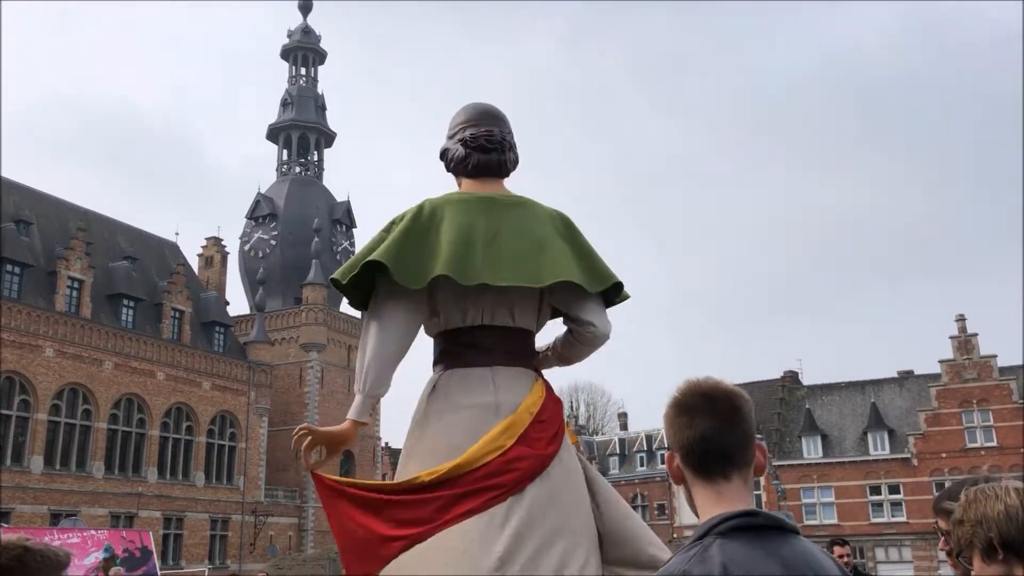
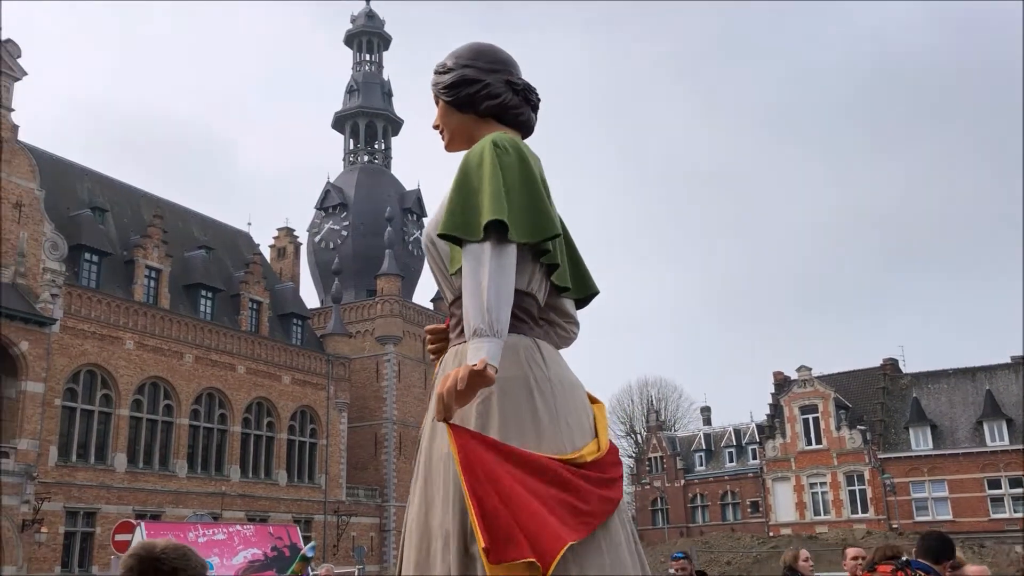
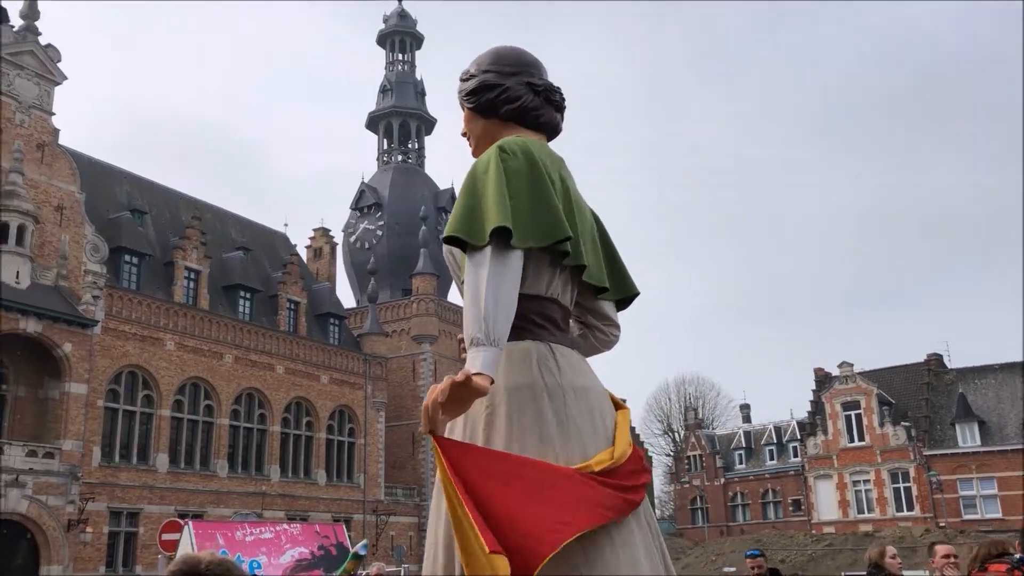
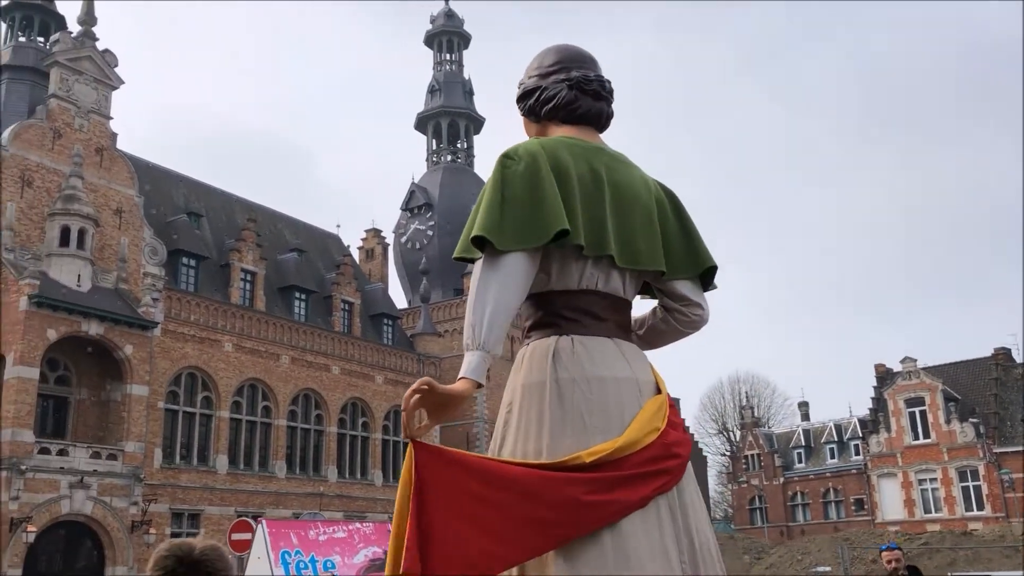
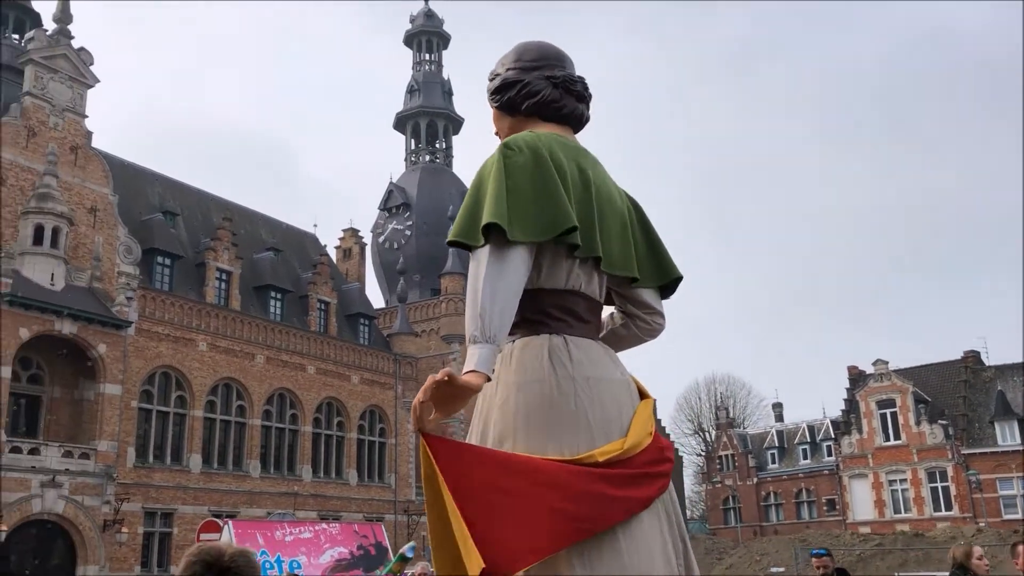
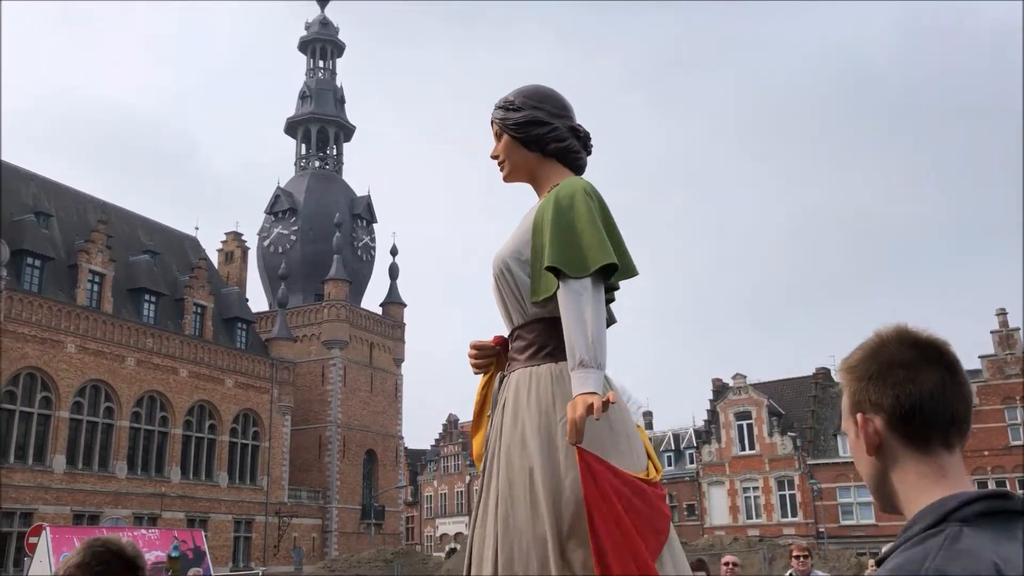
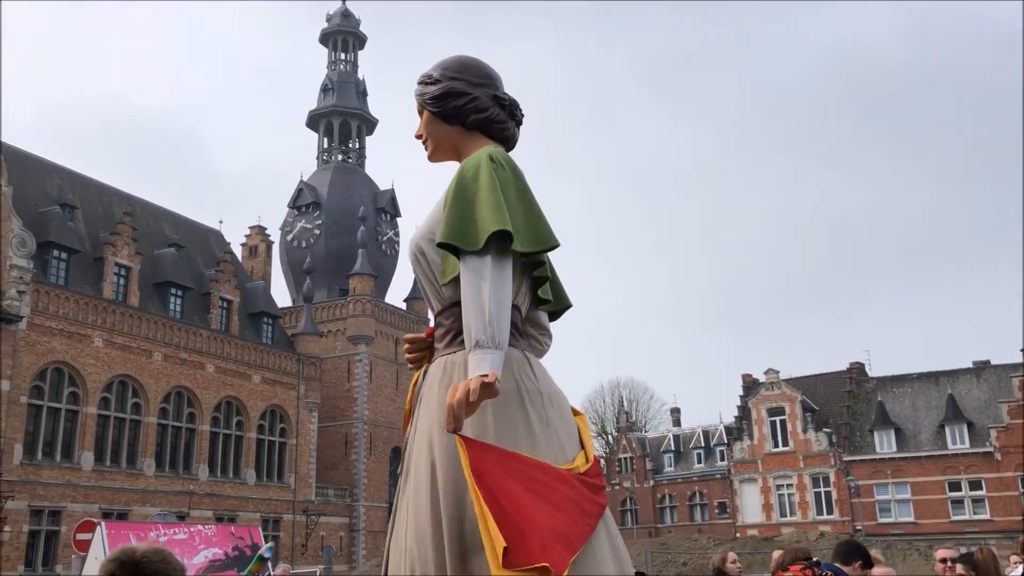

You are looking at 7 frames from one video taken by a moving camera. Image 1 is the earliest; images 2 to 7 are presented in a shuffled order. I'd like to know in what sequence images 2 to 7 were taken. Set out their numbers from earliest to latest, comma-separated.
6, 7, 2, 3, 5, 4
